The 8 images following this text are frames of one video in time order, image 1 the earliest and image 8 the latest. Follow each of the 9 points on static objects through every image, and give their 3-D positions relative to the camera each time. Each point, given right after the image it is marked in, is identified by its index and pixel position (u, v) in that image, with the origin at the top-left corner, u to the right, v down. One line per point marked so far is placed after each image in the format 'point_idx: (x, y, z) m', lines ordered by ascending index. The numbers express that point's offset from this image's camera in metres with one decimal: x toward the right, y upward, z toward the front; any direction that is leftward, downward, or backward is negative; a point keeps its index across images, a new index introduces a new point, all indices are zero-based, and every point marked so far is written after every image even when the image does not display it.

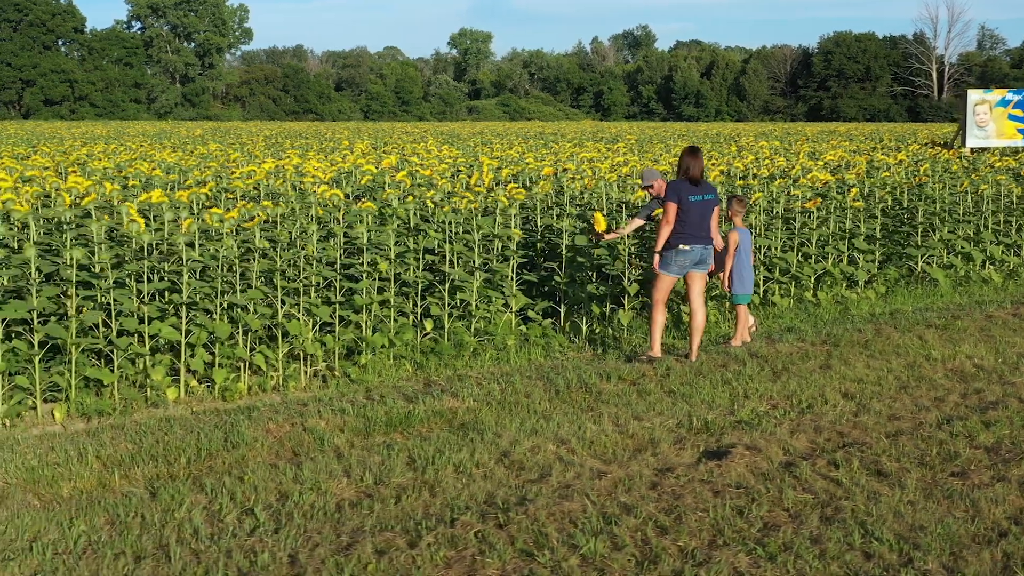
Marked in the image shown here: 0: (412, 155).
0: (-1.1, +1.4, +14.9) m
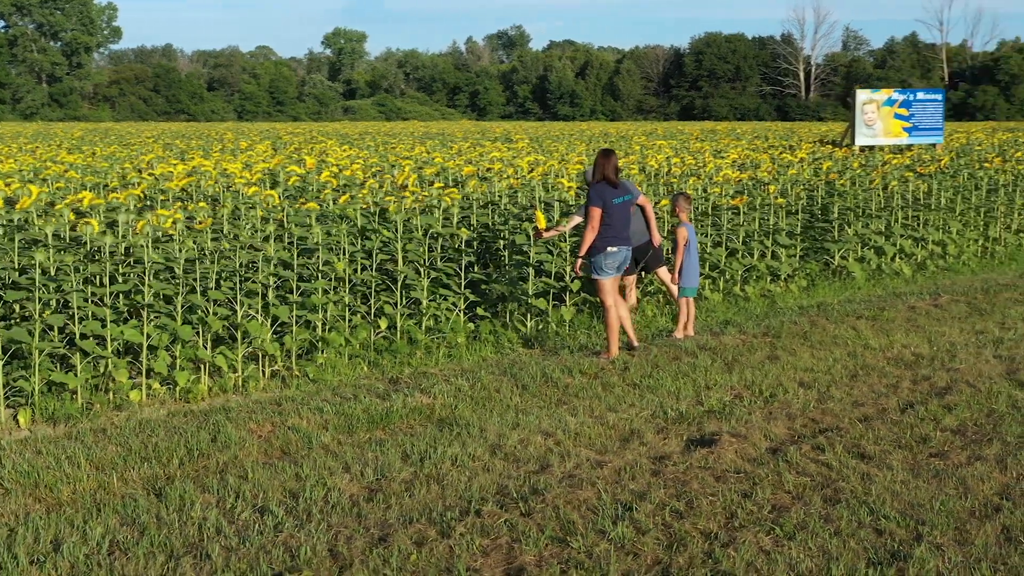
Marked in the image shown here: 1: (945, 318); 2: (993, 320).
0: (-2.1, +1.4, +14.8) m
1: (+2.6, -0.2, +8.2) m
2: (+2.9, -0.2, +8.2) m
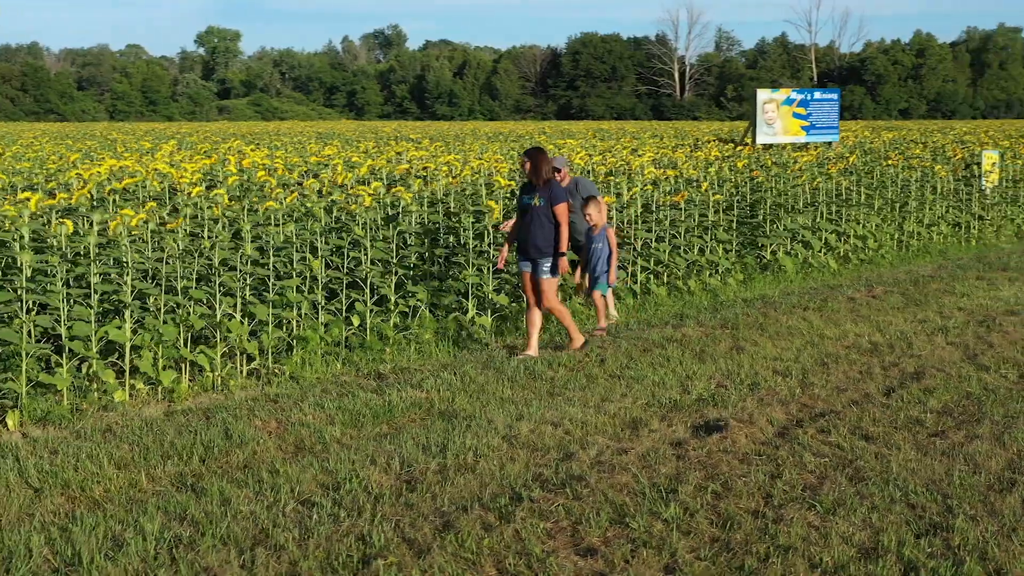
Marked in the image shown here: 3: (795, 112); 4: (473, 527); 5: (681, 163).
0: (-3.0, +1.4, +14.7) m
1: (+2.3, -0.1, +8.6) m
2: (+2.6, -0.1, +8.6) m
3: (+4.1, +2.6, +20.0) m
4: (-0.1, -0.7, +3.8) m
5: (+1.7, +1.2, +13.7) m
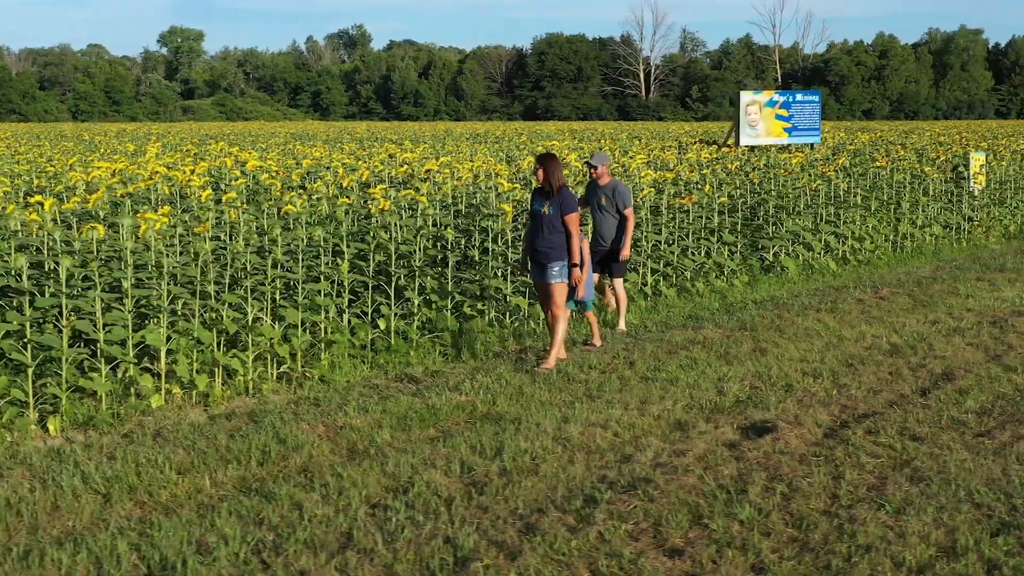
0: (-3.0, +1.4, +14.7) m
1: (+2.4, -0.1, +8.7) m
2: (+2.7, -0.1, +8.7) m
3: (+3.9, +2.5, +20.1) m
4: (+0.1, -0.7, +3.8) m
5: (+1.6, +1.2, +13.8) m
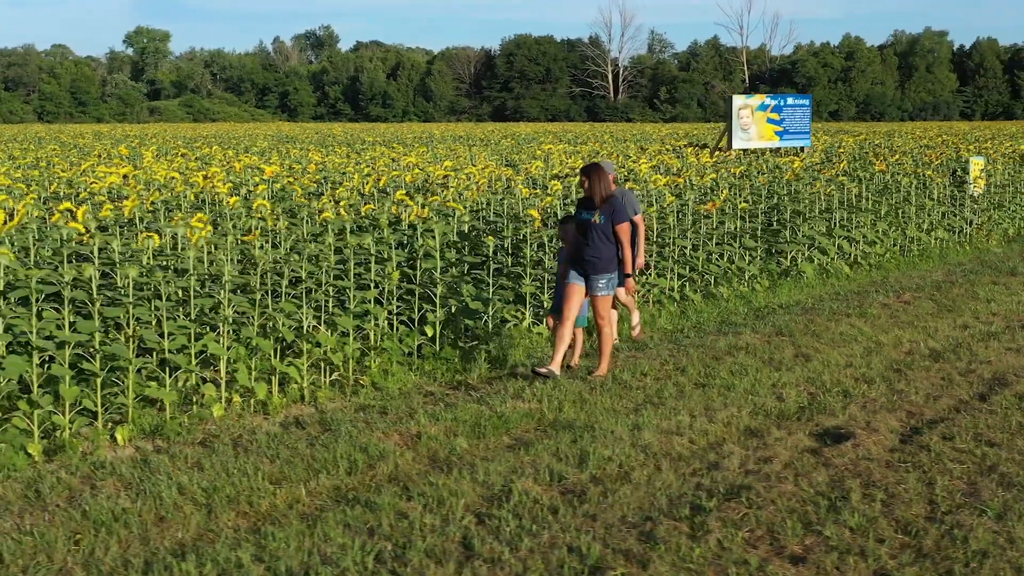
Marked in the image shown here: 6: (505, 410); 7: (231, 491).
0: (-3.0, +1.4, +14.7) m
1: (+2.7, -0.2, +8.8) m
2: (+2.9, -0.2, +8.9) m
3: (+3.8, +2.5, +20.3) m
4: (+0.5, -0.7, +3.9) m
5: (+1.7, +1.2, +13.9) m
6: (0.0, -0.5, +6.0) m
7: (-1.0, -0.7, +4.7) m
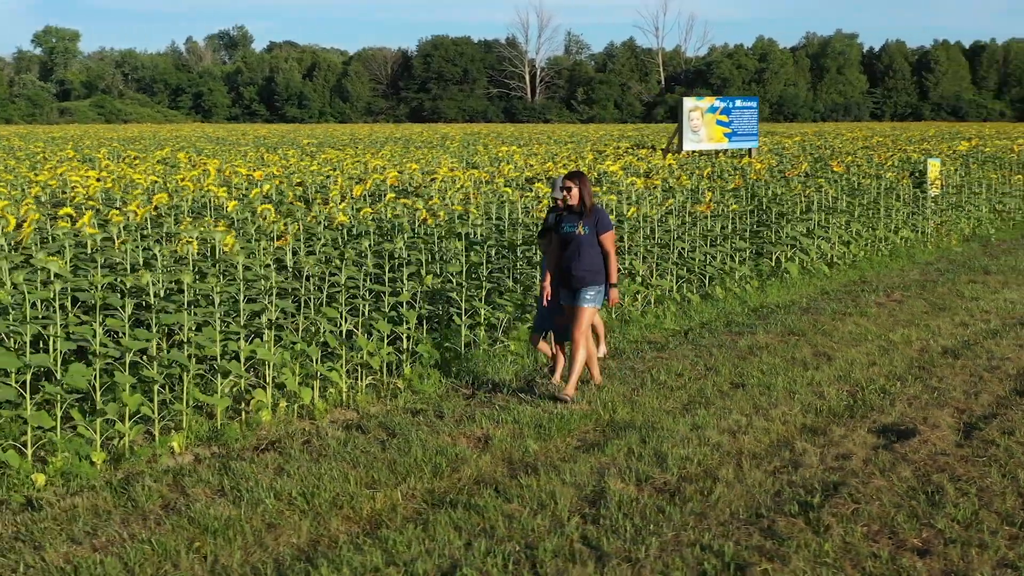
0: (-3.3, +1.3, +14.6) m
1: (+2.7, -0.2, +9.1) m
2: (+3.0, -0.2, +9.1) m
3: (+3.1, +2.5, +20.6) m
4: (+0.8, -0.7, +4.0) m
5: (+1.4, +1.2, +14.1) m
6: (+0.2, -0.5, +6.1) m
7: (-0.6, -0.7, +4.7) m
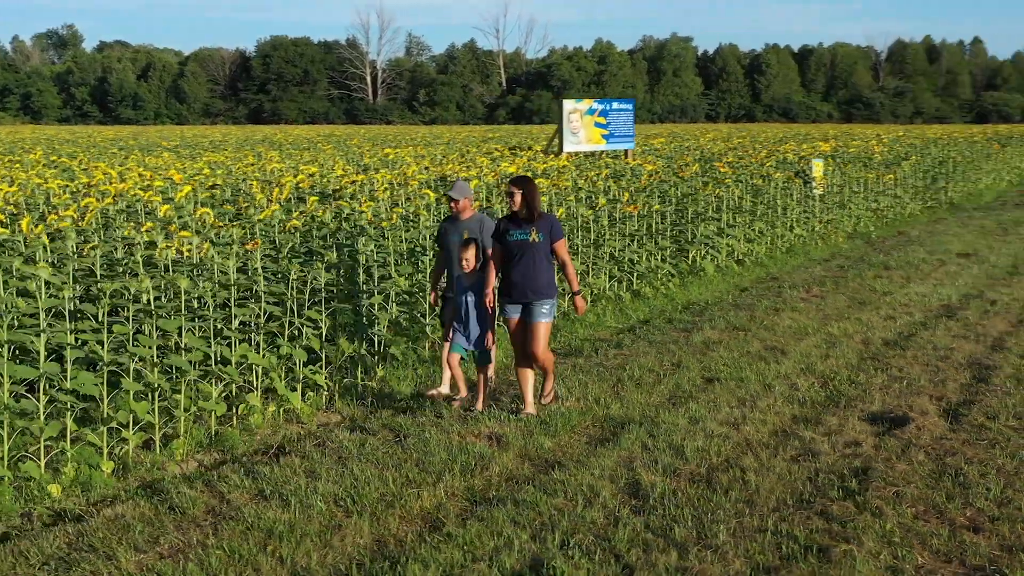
0: (-4.3, +1.2, +14.2) m
1: (+2.3, -0.1, +9.5) m
2: (+2.6, -0.1, +9.5) m
3: (+1.3, +2.5, +21.0) m
4: (+1.1, -0.7, +4.2) m
5: (+0.4, +1.2, +14.3) m
6: (+0.2, -0.5, +6.2) m
7: (-0.5, -0.7, +4.7) m
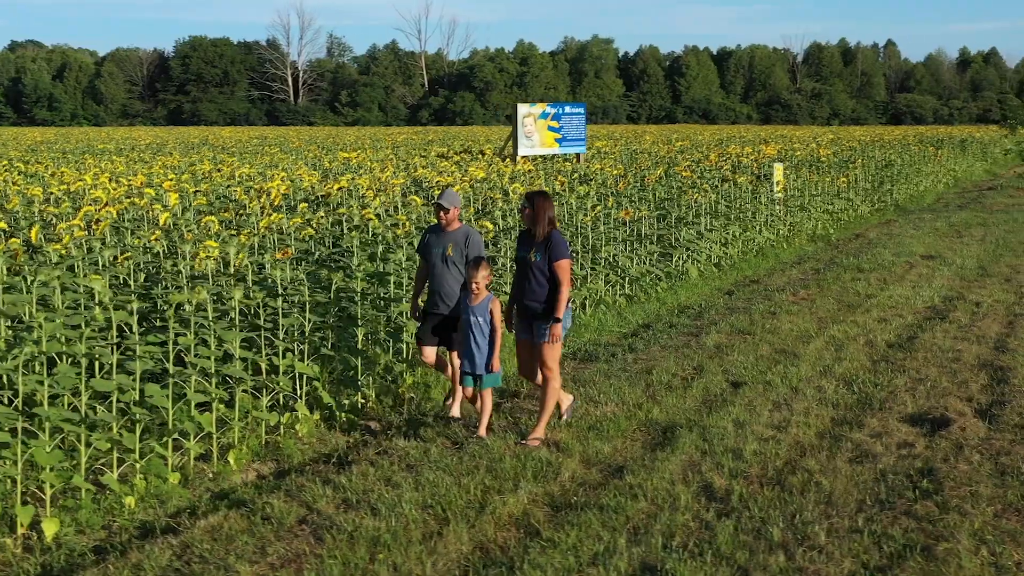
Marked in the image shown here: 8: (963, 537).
0: (-4.6, +1.2, +14.0) m
1: (+2.3, -0.2, +9.7) m
2: (+2.6, -0.1, +9.8) m
3: (+0.6, +2.5, +21.1) m
4: (+1.4, -0.7, +4.4) m
5: (+0.1, +1.2, +14.5) m
6: (+0.4, -0.6, +6.3) m
7: (-0.2, -0.8, +4.8) m
8: (+1.4, -0.8, +4.2) m
